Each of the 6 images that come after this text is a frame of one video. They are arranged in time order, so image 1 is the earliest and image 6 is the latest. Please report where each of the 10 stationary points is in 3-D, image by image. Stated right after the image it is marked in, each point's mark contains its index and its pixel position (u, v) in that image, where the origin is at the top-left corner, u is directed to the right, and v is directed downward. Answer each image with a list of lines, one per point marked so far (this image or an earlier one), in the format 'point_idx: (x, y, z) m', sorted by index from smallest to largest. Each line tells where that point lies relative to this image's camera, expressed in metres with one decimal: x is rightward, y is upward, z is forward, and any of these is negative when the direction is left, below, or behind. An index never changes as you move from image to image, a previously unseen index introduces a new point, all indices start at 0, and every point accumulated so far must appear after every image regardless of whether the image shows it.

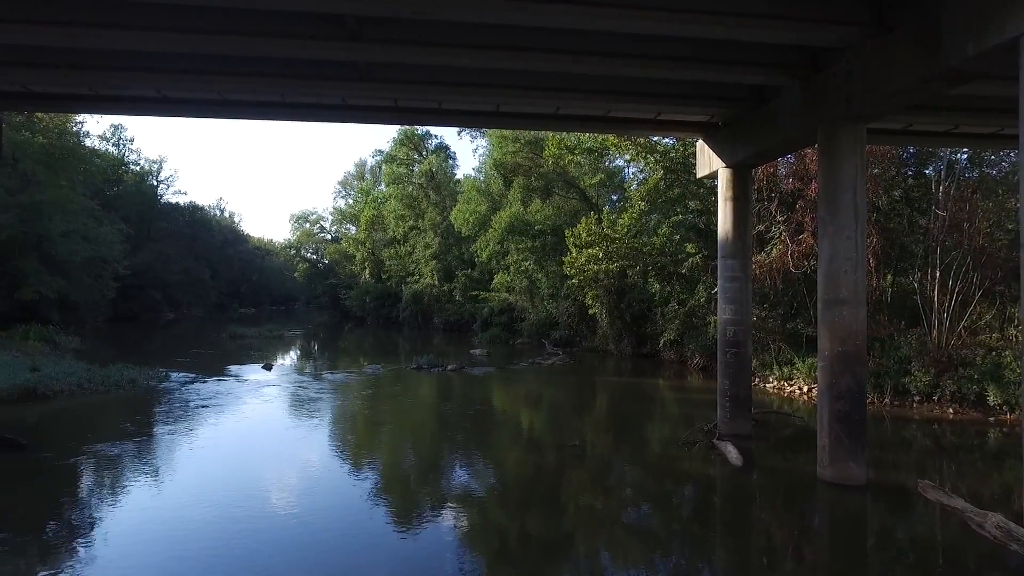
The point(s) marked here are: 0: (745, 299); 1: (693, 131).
0: (+4.7, -0.2, +12.7) m
1: (+4.0, +3.4, +13.6) m
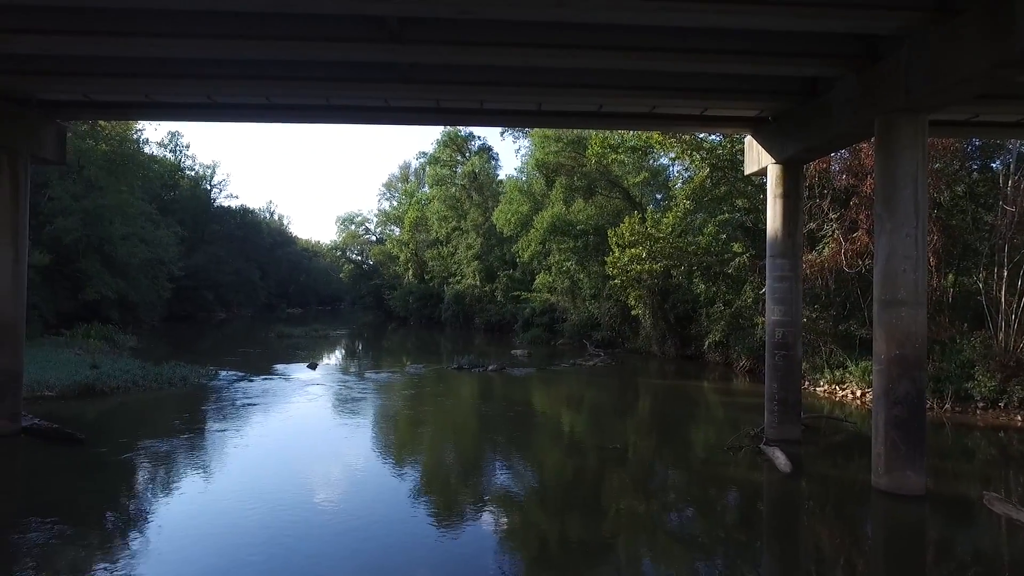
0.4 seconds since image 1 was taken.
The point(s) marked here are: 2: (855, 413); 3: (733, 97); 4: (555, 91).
0: (+5.6, -0.2, +12.3) m
1: (+4.8, +3.4, +13.2) m
2: (+9.3, -3.4, +16.9) m
3: (+4.1, +3.5, +11.5) m
4: (+0.8, +3.6, +11.3) m
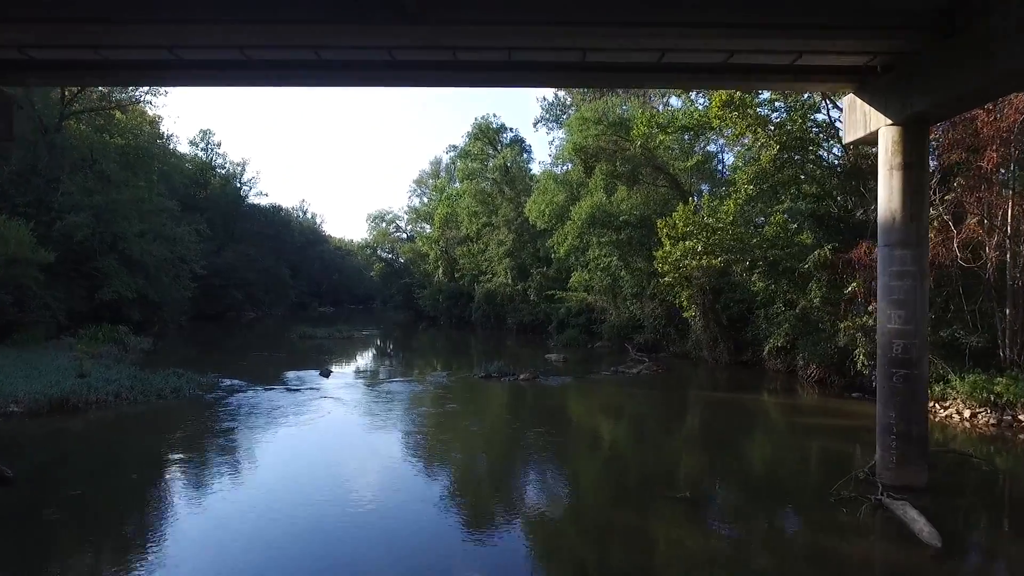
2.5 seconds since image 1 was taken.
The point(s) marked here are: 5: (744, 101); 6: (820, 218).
0: (+6.1, -0.2, +9.4) m
1: (+5.4, +3.4, +10.4) m
2: (+10.1, -3.4, +13.9) m
3: (+4.6, +3.5, +8.7) m
4: (+1.3, +3.6, +8.7) m
5: (+7.2, +5.8, +19.3) m
6: (+9.8, +2.2, +19.8) m
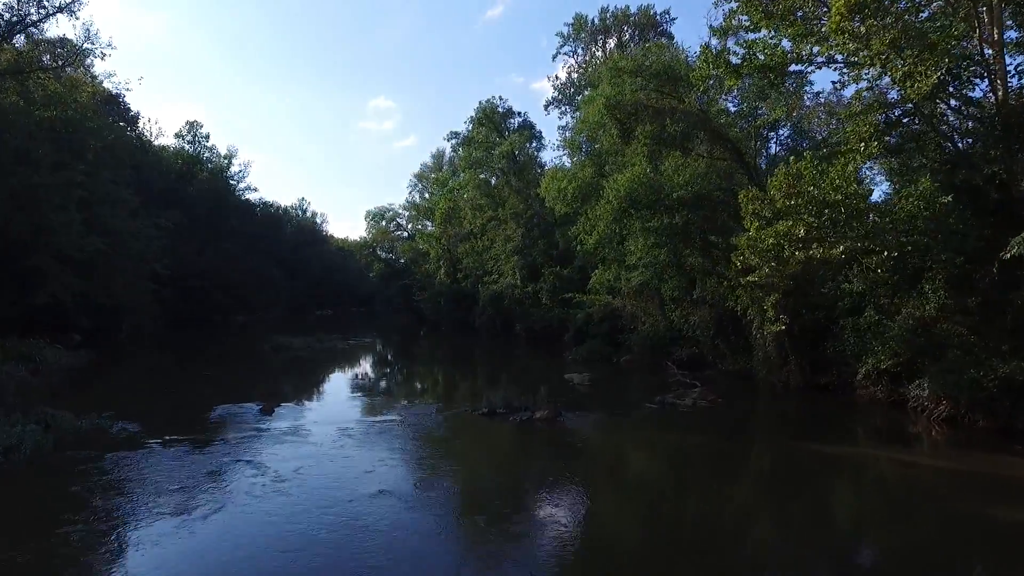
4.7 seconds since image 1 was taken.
0: (+6.3, -0.3, +3.6) m
1: (+5.6, +3.4, +4.6) m
2: (+10.4, -3.4, +7.9) m
3: (+4.8, +3.5, +2.9) m
4: (+1.5, +3.5, +2.9) m
5: (+7.5, +5.7, +13.4) m
6: (+10.1, +2.2, +13.9) m
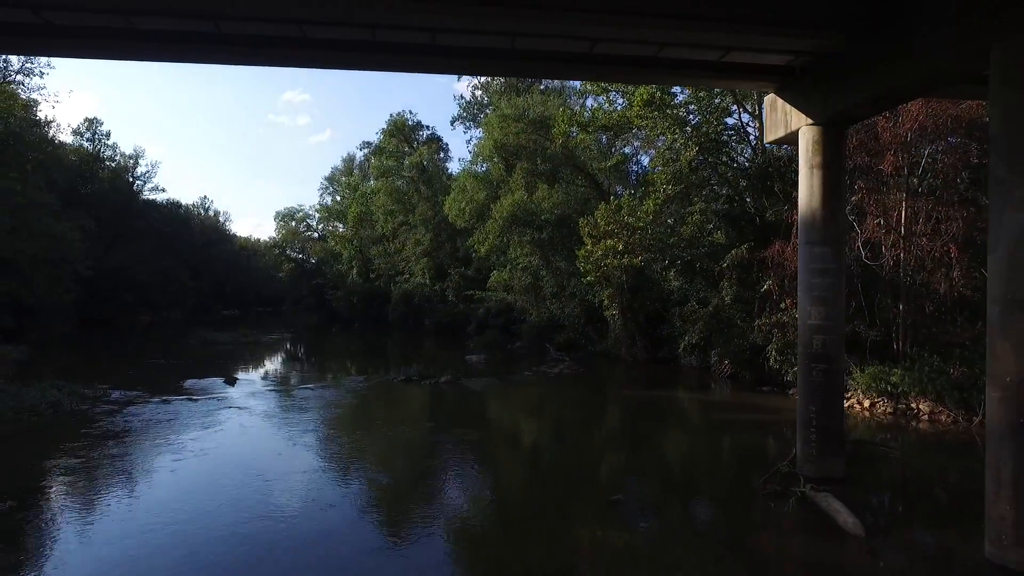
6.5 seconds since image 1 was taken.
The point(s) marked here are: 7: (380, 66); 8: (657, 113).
0: (+5.0, -0.2, +9.7) m
1: (+4.2, +3.5, +10.5) m
2: (+8.4, -3.3, +14.6) m
3: (+3.6, +3.6, +8.7) m
4: (+0.3, +3.6, +8.3) m
5: (+4.7, +5.8, +19.6) m
6: (+7.2, +2.3, +20.4) m
7: (-2.1, +3.5, +10.0) m
8: (+4.5, +5.4, +19.4) m
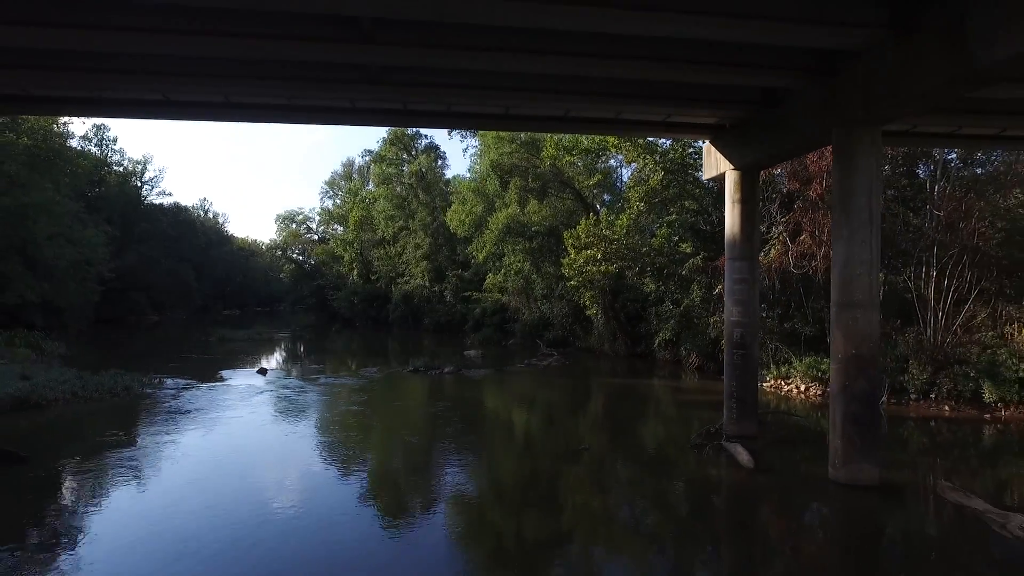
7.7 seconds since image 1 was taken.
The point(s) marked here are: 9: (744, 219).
0: (+4.9, -0.3, +12.8) m
1: (+4.1, +3.4, +13.7) m
2: (+8.2, -3.4, +17.7) m
3: (+3.5, +3.5, +11.9) m
4: (+0.2, +3.5, +11.4) m
5: (+4.5, +5.7, +22.7) m
6: (+7.0, +2.2, +23.6) m
7: (-2.2, +3.4, +13.0) m
8: (+4.3, +5.3, +22.5) m
9: (+4.8, +1.4, +12.9) m
